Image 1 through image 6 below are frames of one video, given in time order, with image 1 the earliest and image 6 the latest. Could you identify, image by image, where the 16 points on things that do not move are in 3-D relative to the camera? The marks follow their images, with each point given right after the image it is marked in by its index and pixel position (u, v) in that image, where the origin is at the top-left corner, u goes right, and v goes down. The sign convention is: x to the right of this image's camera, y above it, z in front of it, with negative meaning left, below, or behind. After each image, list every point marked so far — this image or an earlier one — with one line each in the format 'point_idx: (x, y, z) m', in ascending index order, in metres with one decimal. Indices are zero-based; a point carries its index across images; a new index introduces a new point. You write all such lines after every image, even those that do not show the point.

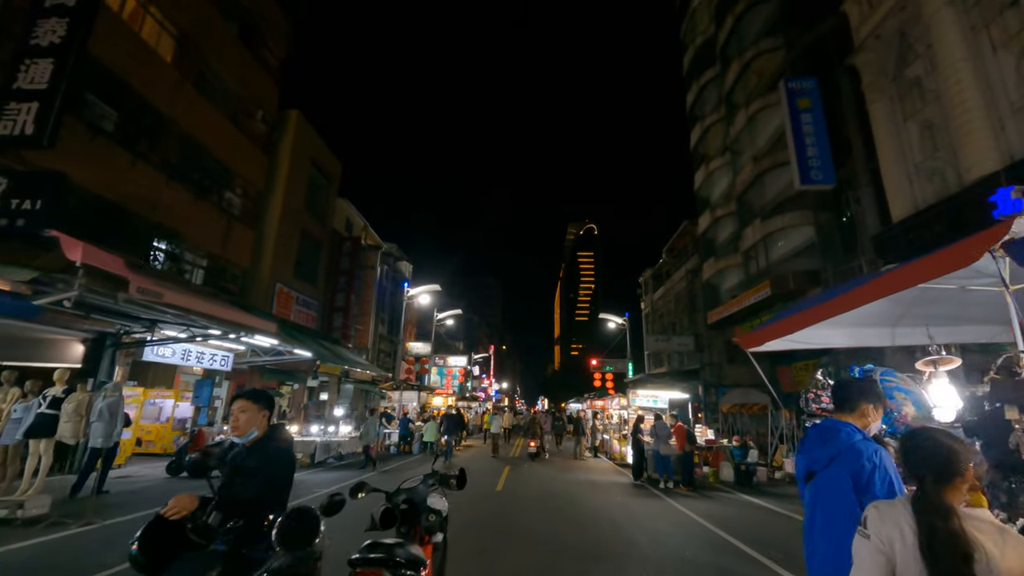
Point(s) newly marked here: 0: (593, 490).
0: (+1.8, -4.6, +10.7) m
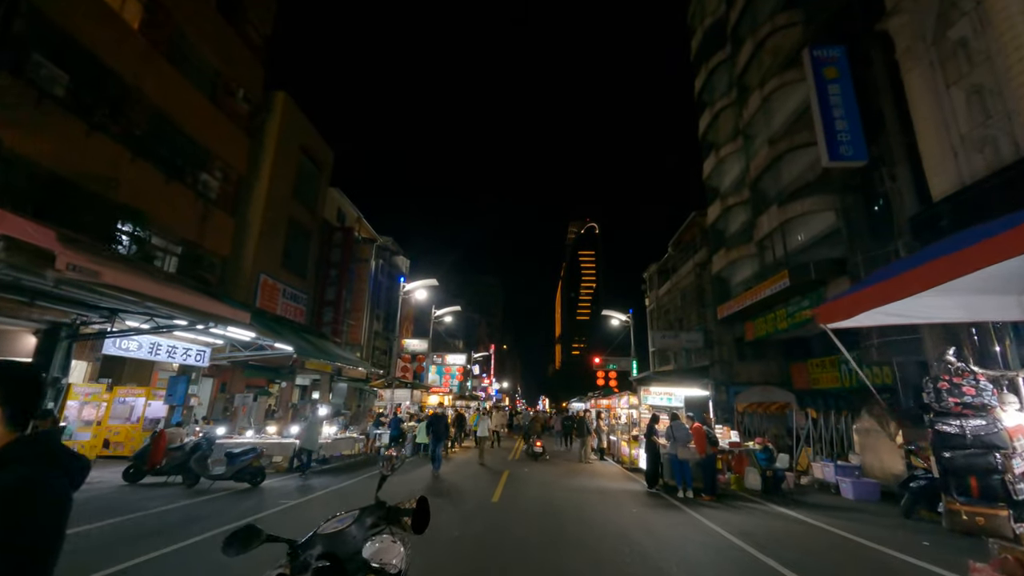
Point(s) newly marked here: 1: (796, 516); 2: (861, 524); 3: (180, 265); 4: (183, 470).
0: (+1.8, -4.3, +9.4) m
1: (+5.3, -4.2, +8.6) m
2: (+6.2, -4.2, +8.3) m
3: (-10.8, +0.7, +15.2) m
4: (-7.1, -3.9, +10.1) m
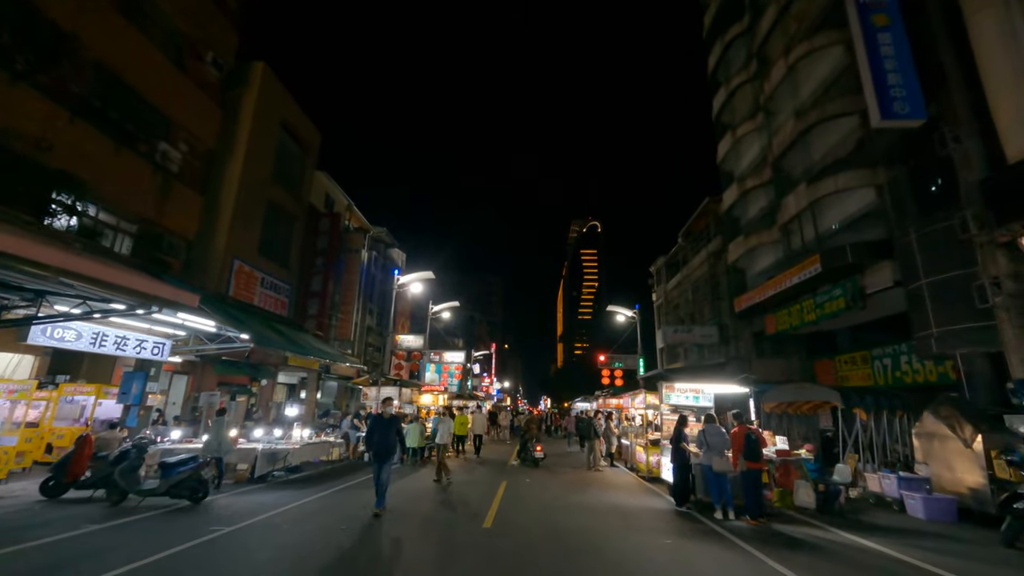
0: (+1.8, -3.8, +7.6) m
1: (+5.2, -3.8, +6.8) m
2: (+6.1, -3.7, +6.4) m
3: (-10.8, +1.2, +13.4) m
4: (-7.1, -3.4, +8.2) m
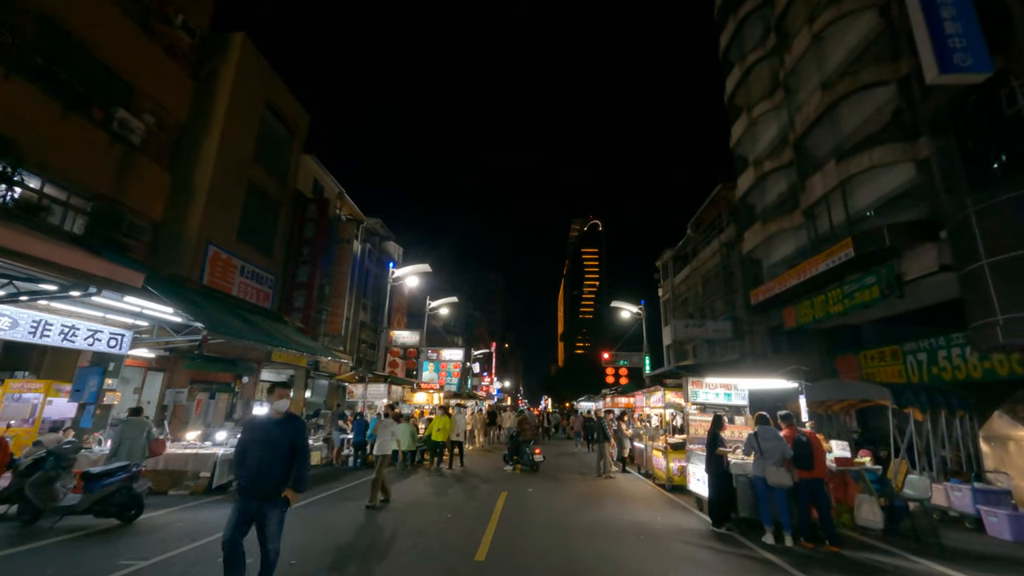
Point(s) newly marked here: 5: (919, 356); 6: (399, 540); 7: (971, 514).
0: (+1.8, -3.4, +6.1) m
1: (+5.2, -3.4, +5.3) m
2: (+6.1, -3.3, +4.9) m
3: (-10.8, +1.6, +12.0) m
4: (-7.1, -3.0, +6.8) m
5: (+10.9, -1.9, +12.7) m
6: (-1.5, -3.4, +6.3) m
7: (+7.8, -3.8, +8.0) m
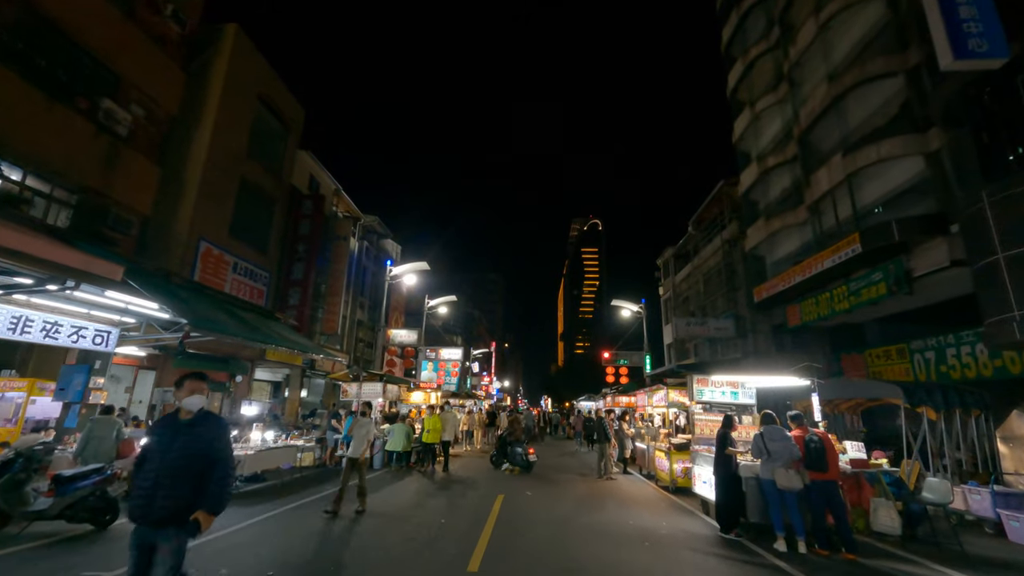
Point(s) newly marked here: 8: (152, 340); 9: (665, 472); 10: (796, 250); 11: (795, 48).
0: (+1.7, -3.3, +5.7) m
1: (+5.2, -3.3, +4.9) m
2: (+6.1, -3.2, +4.6) m
3: (-10.9, +1.7, +11.6) m
4: (-7.1, -2.9, +6.4) m
5: (+10.8, -1.7, +12.3) m
6: (-1.6, -3.3, +6.0) m
7: (+7.8, -3.7, +7.6) m
8: (-9.2, -1.3, +11.9) m
9: (+3.3, -4.0, +10.2) m
10: (+12.0, +1.6, +19.8) m
11: (+10.9, +9.3, +18.2) m
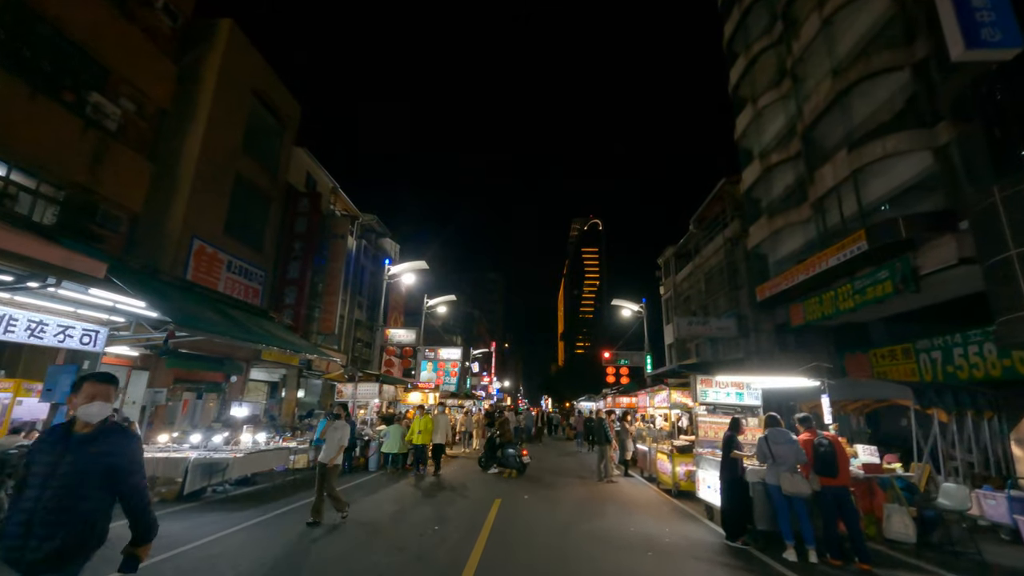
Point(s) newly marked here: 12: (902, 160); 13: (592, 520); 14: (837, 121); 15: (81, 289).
0: (+1.7, -3.2, +5.4) m
1: (+5.1, -3.2, +4.6) m
2: (+6.1, -3.2, +4.3) m
3: (-10.9, +1.8, +11.3) m
4: (-7.2, -2.9, +6.1) m
5: (+10.8, -1.7, +12.0) m
6: (-1.6, -3.2, +5.7) m
7: (+7.7, -3.7, +7.3) m
8: (-9.2, -1.3, +11.6) m
9: (+3.3, -3.9, +9.9) m
10: (+11.9, +1.6, +19.5) m
11: (+10.9, +9.4, +17.9) m
12: (+11.1, +3.7, +13.4) m
13: (+1.3, -3.7, +7.6) m
14: (+11.2, +5.8, +16.3) m
15: (-7.7, 0.0, +8.4) m
